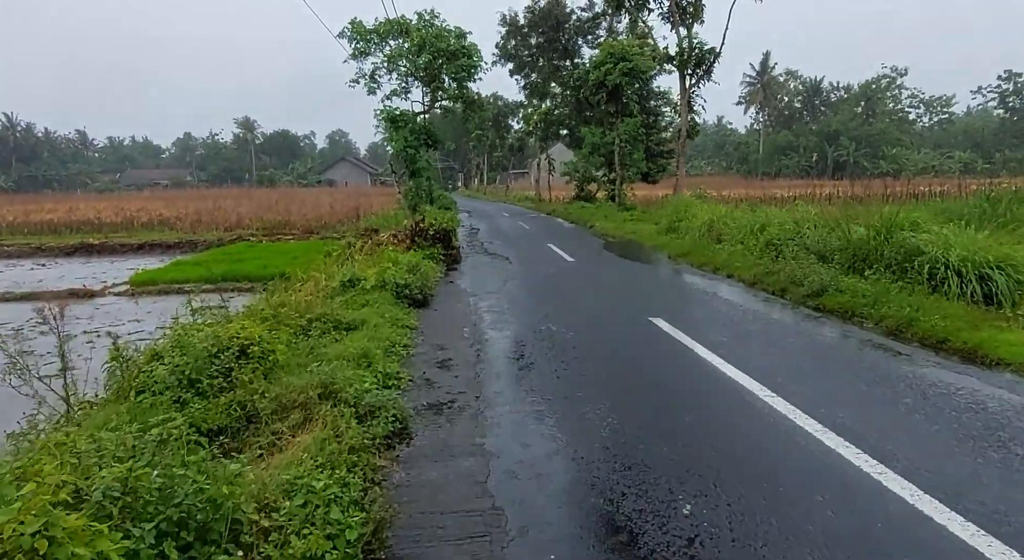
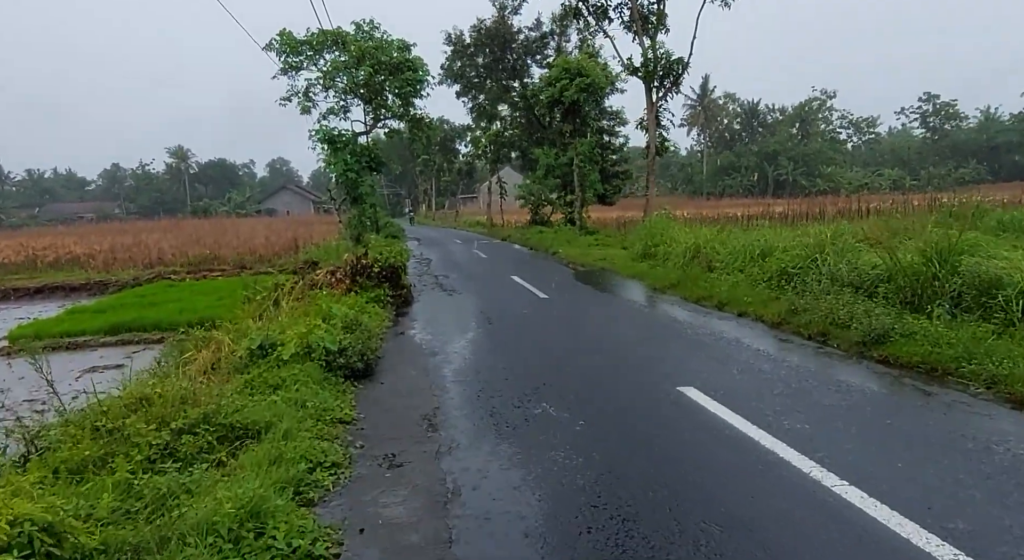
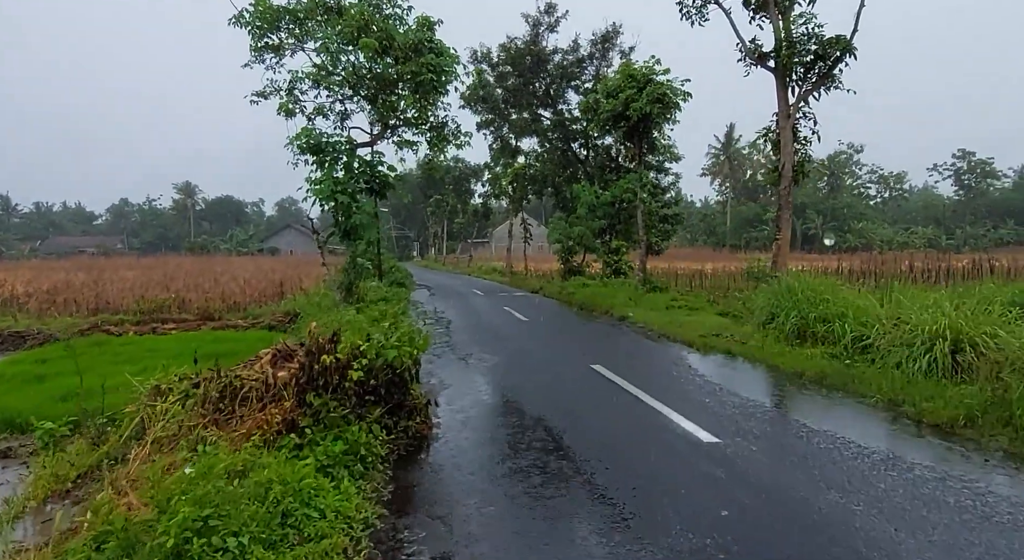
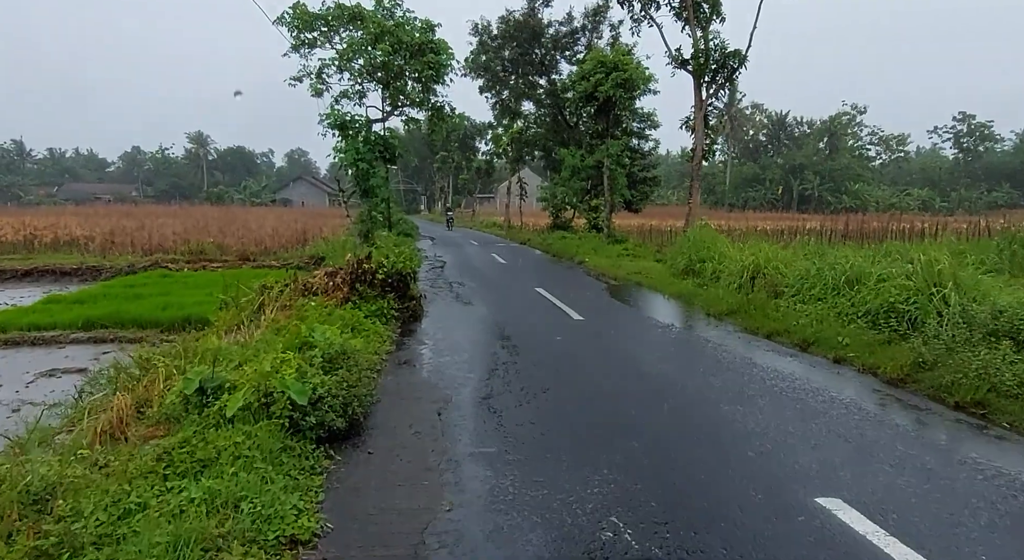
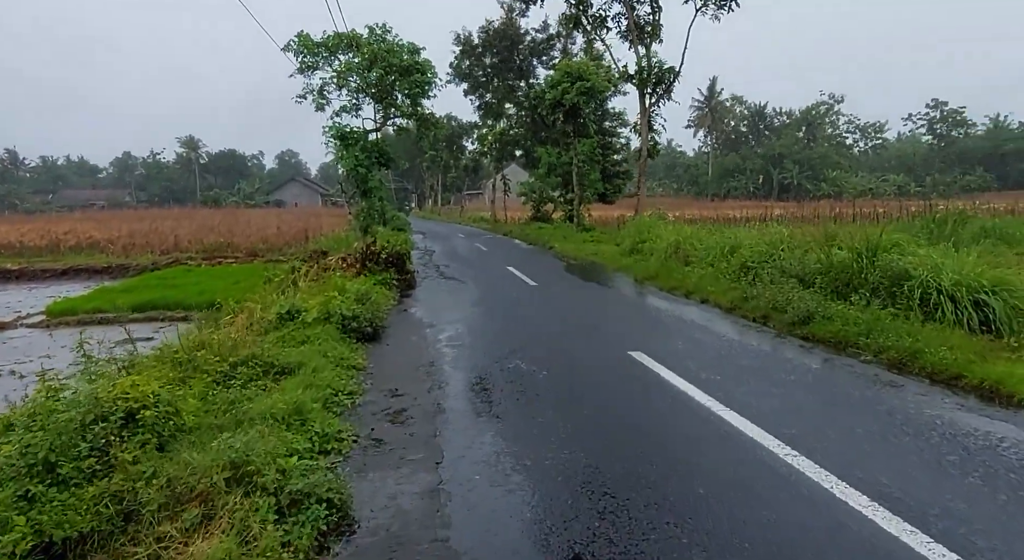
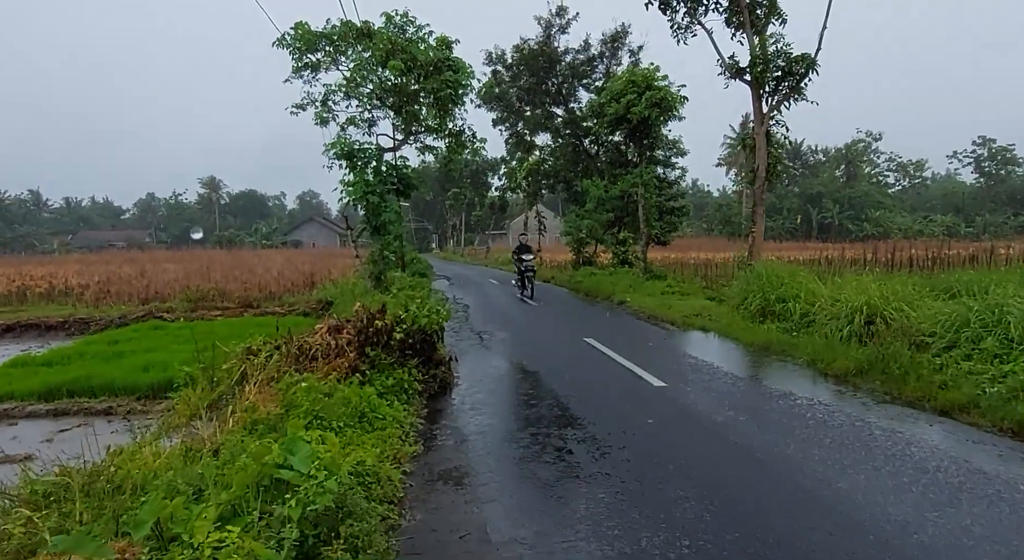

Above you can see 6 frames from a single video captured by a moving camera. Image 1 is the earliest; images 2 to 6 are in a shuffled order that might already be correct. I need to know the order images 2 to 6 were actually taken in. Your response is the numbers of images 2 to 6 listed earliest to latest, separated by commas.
5, 2, 4, 6, 3
